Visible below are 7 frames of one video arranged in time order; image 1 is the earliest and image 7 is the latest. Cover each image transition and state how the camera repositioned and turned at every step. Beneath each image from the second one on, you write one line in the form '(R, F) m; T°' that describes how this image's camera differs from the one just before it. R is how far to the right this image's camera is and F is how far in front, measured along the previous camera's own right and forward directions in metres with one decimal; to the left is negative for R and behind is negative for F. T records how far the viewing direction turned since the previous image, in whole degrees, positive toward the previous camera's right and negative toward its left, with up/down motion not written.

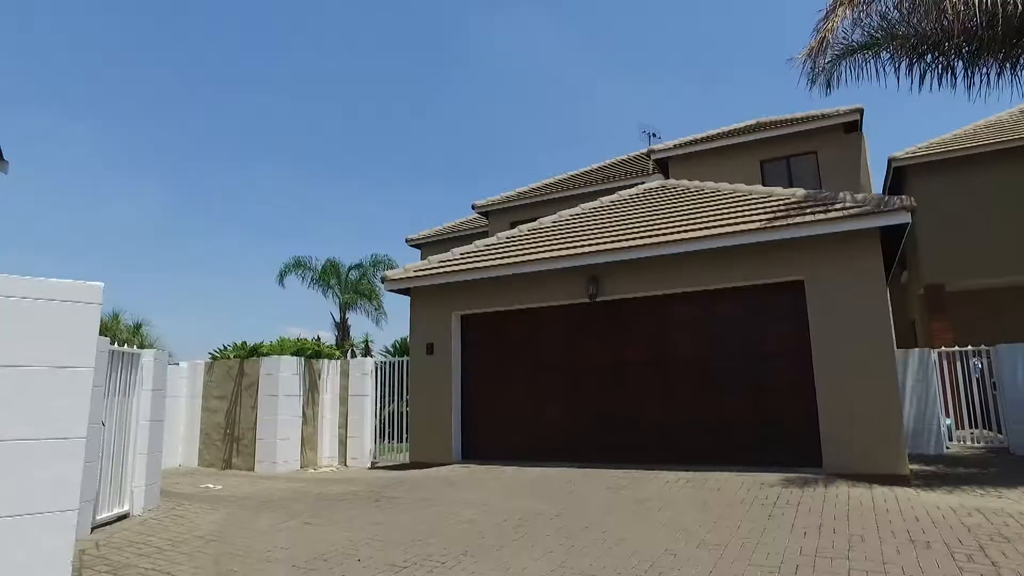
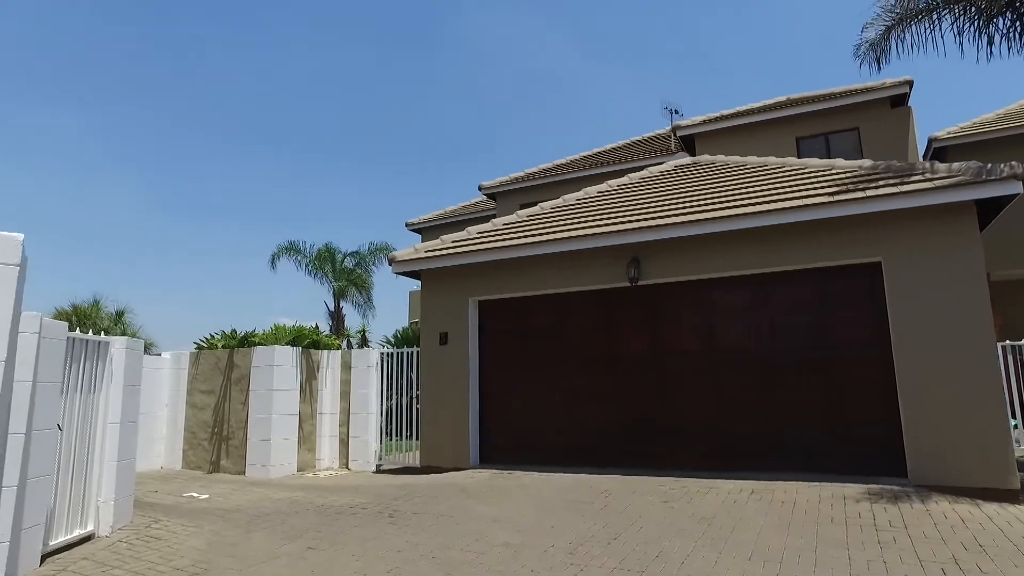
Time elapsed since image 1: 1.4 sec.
(-0.5, +1.3) m; +1°
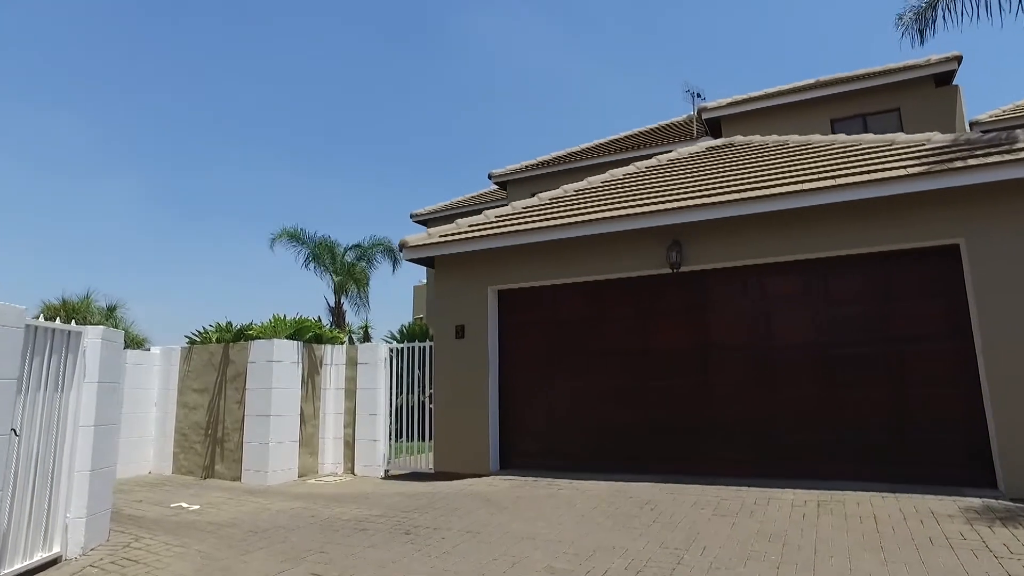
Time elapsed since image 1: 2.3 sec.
(-0.4, +1.0) m; 0°
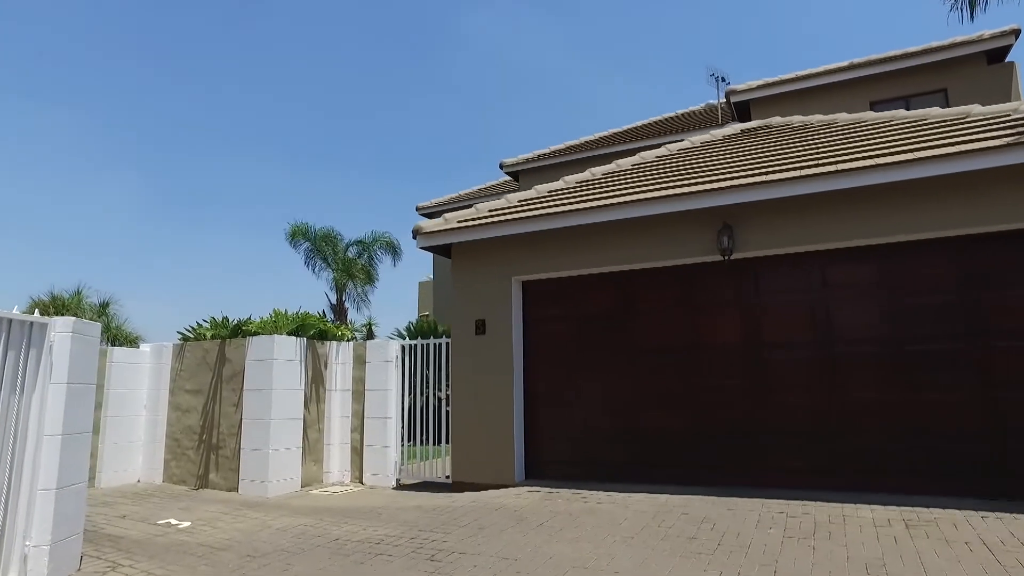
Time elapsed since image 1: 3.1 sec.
(-0.4, +1.0) m; 0°
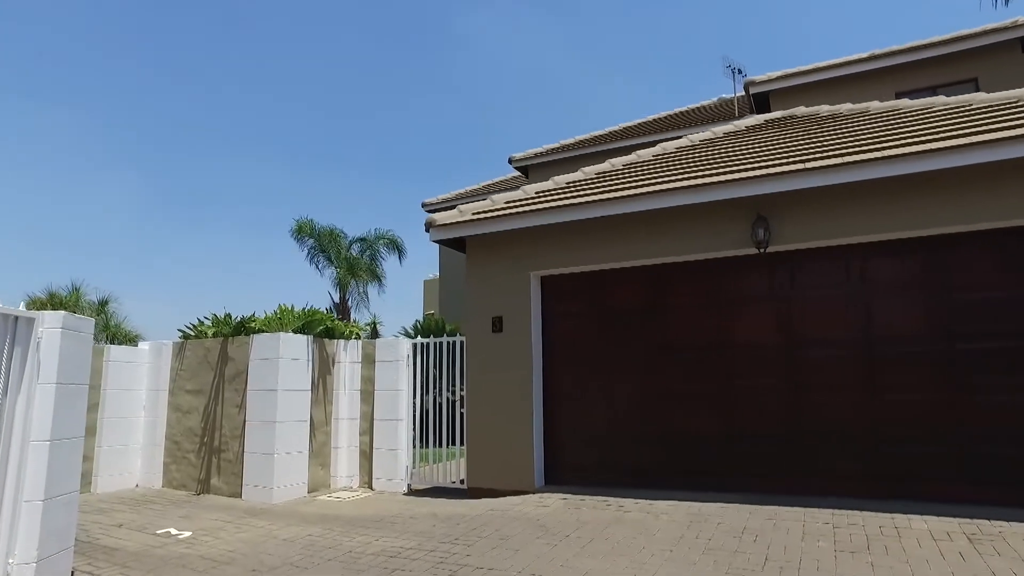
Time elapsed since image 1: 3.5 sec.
(-0.2, +0.5) m; 0°
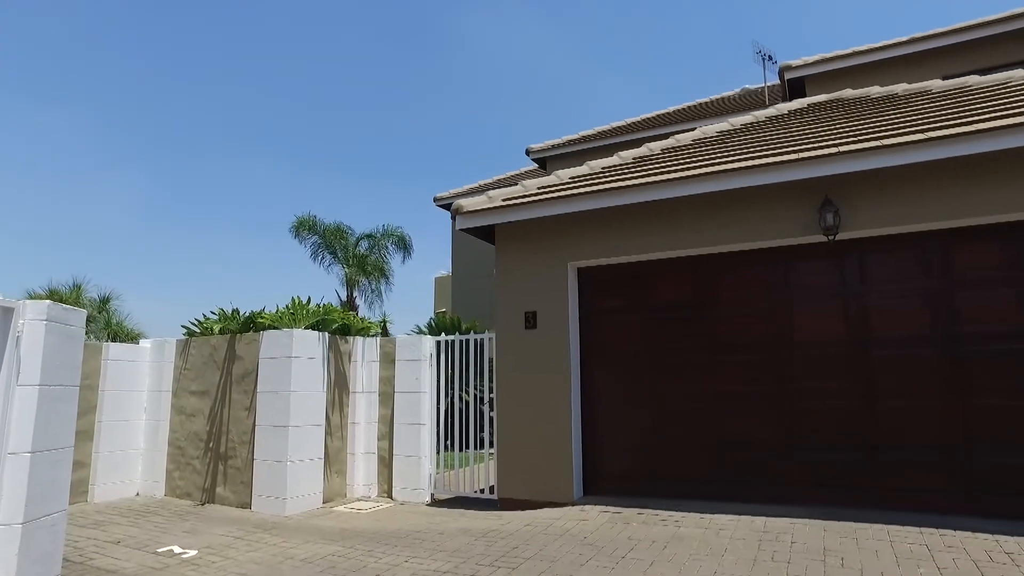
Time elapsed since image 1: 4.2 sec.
(-0.4, +0.7) m; 0°
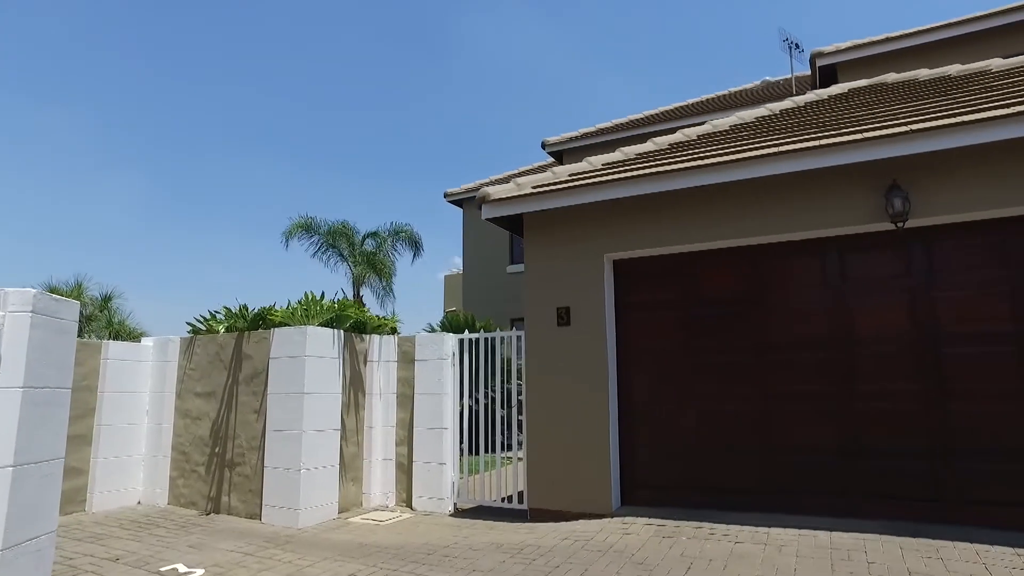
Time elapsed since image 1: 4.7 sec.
(-0.3, +0.6) m; 0°
